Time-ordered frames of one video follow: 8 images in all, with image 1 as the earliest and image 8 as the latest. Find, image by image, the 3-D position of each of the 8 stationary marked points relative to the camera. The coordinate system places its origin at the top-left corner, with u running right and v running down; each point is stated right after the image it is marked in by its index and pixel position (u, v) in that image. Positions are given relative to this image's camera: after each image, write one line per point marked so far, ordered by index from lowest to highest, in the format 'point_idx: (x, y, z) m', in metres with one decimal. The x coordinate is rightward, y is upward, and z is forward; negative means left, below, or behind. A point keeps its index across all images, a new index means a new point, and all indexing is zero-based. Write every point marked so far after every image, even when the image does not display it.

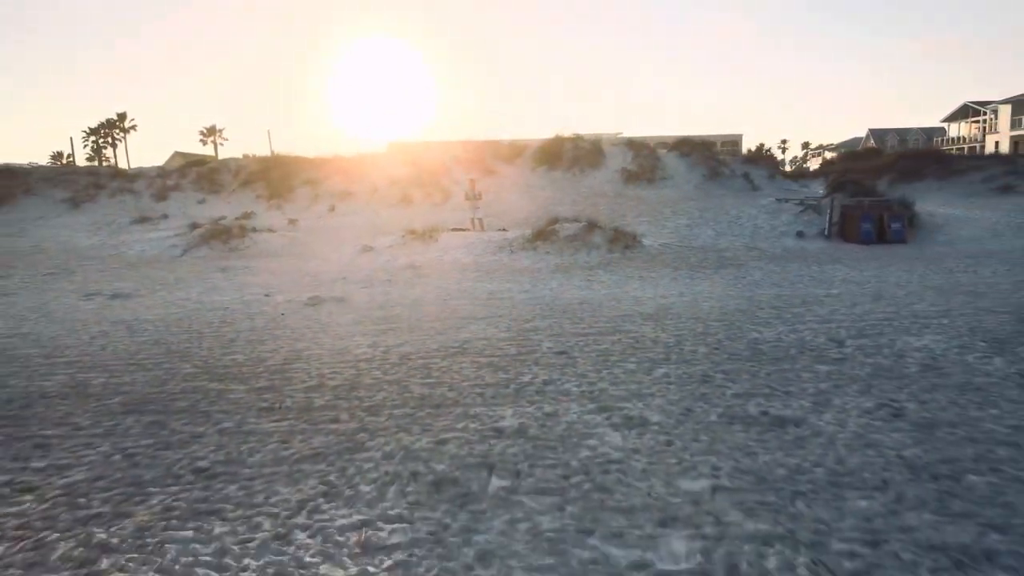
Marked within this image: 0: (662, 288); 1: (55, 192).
0: (+1.2, 0.0, +7.1) m
1: (-7.2, +1.5, +15.0) m
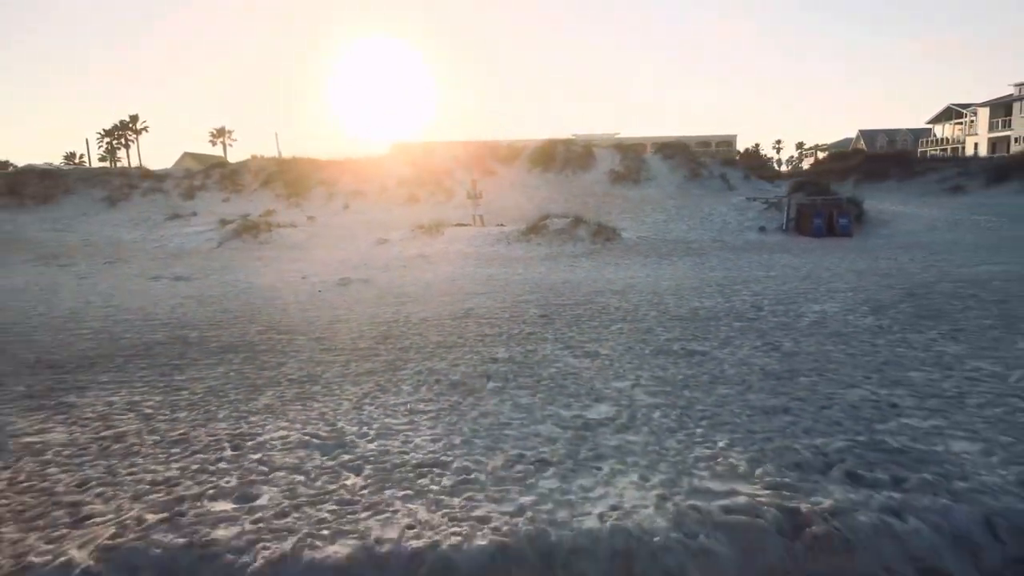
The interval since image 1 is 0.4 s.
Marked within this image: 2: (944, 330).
0: (+1.1, +0.2, +8.6) m
1: (-7.2, +1.7, +16.5) m
2: (+2.4, -0.2, +5.3) m
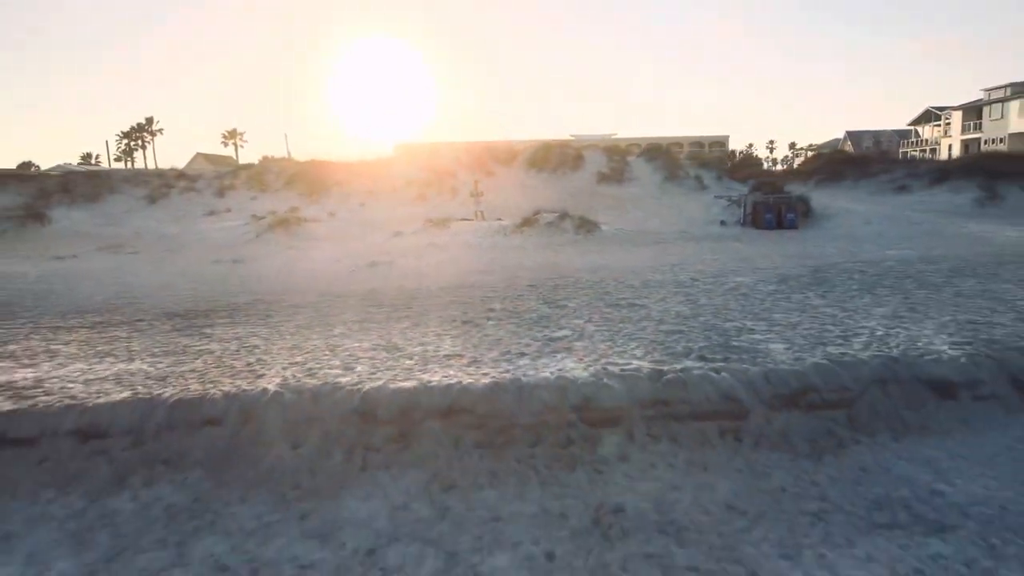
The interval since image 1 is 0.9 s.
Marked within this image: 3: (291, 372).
0: (+1.1, +0.4, +10.5) m
1: (-7.3, +1.9, +18.4) m
2: (+2.3, 0.0, +7.2) m
3: (-1.0, -0.4, +4.6) m
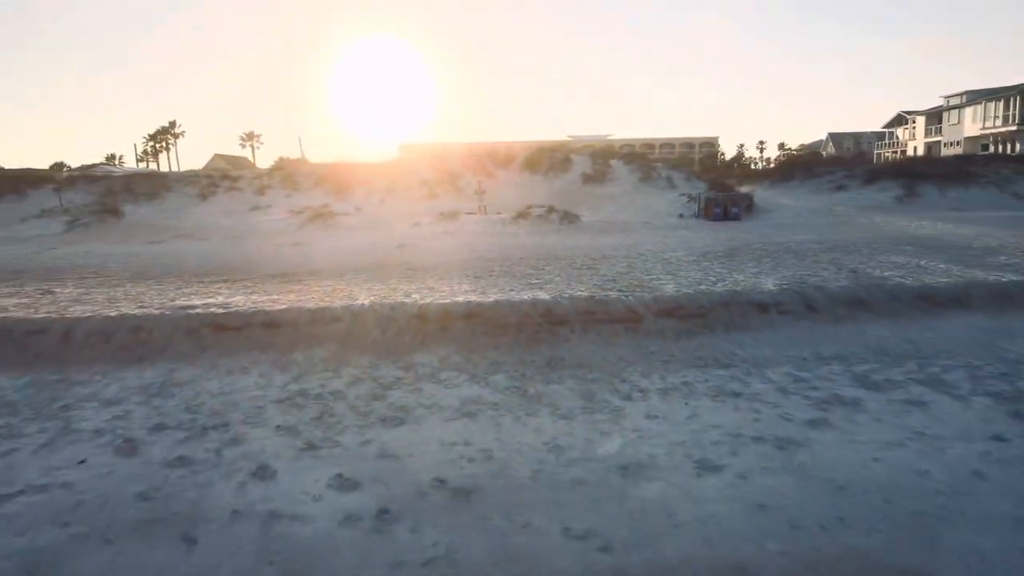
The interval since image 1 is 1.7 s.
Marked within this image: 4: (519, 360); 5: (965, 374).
0: (+1.0, +0.7, +13.6) m
1: (-7.3, +2.2, +21.5) m
2: (+2.3, +0.3, +10.3) m
3: (-1.1, -0.1, +7.7) m
4: (0.0, -0.5, +6.6) m
5: (+3.0, -0.5, +6.1) m
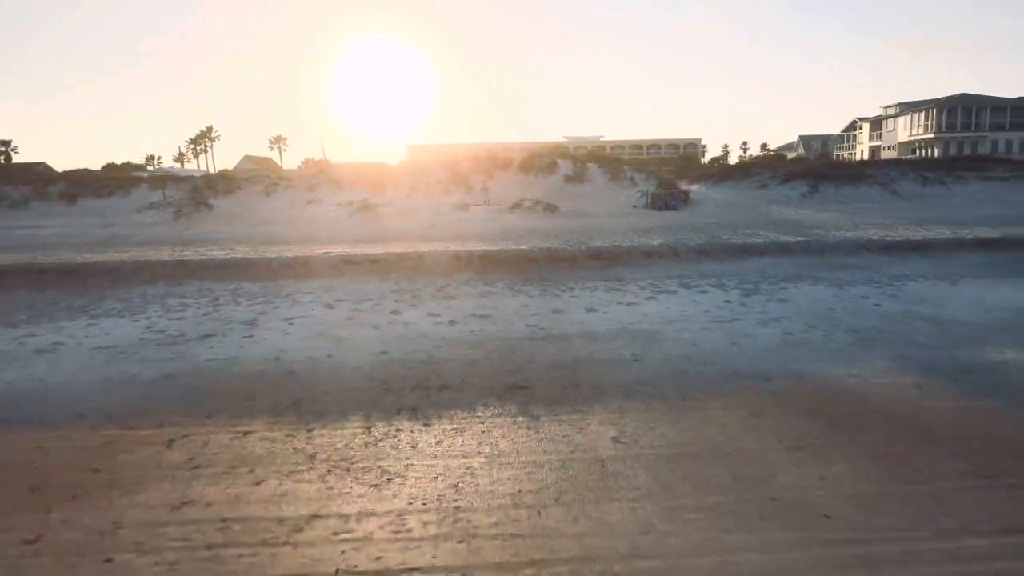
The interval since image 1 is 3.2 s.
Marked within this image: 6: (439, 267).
0: (+0.9, +1.3, +19.5) m
1: (-7.4, +2.9, +27.4) m
2: (+2.2, +0.9, +16.2) m
3: (-1.2, +0.5, +13.6) m
4: (0.0, +0.2, +12.4) m
5: (+2.9, +0.1, +12.0) m
6: (-1.0, +0.3, +12.9) m
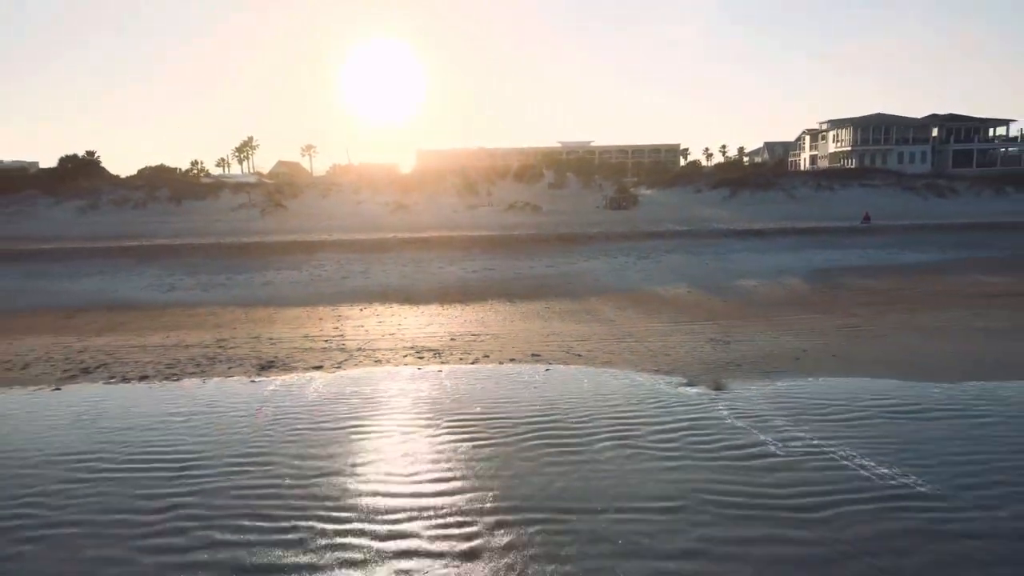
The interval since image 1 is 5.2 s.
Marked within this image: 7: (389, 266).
0: (+0.8, +2.0, +28.0) m
1: (-7.5, +3.6, +36.0) m
2: (+2.1, +1.6, +24.7) m
3: (-1.3, +1.2, +22.1) m
4: (-0.2, +0.8, +21.0) m
5: (+2.8, +0.8, +20.6) m
6: (-1.1, +1.0, +21.5) m
7: (-2.5, +0.4, +19.1) m
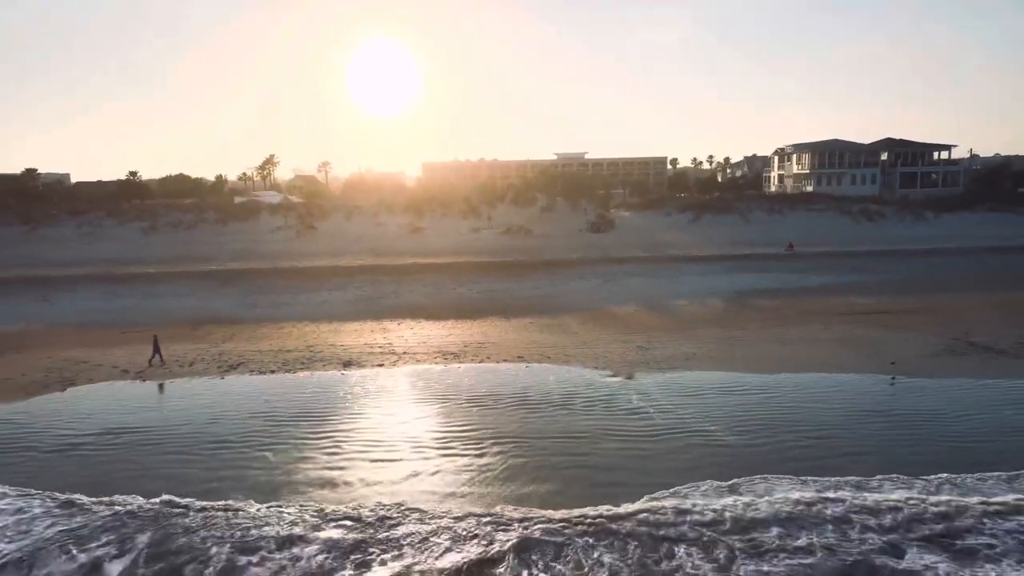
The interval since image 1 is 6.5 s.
0: (+0.7, +1.6, +33.9) m
1: (-7.7, +3.2, +41.8) m
2: (+2.0, +1.2, +30.6) m
3: (-1.4, +0.8, +28.0) m
4: (-0.3, +0.4, +26.8) m
5: (+2.7, +0.4, +26.4) m
6: (-1.2, +0.5, +27.3) m
7: (-2.6, 0.0, +25.0) m
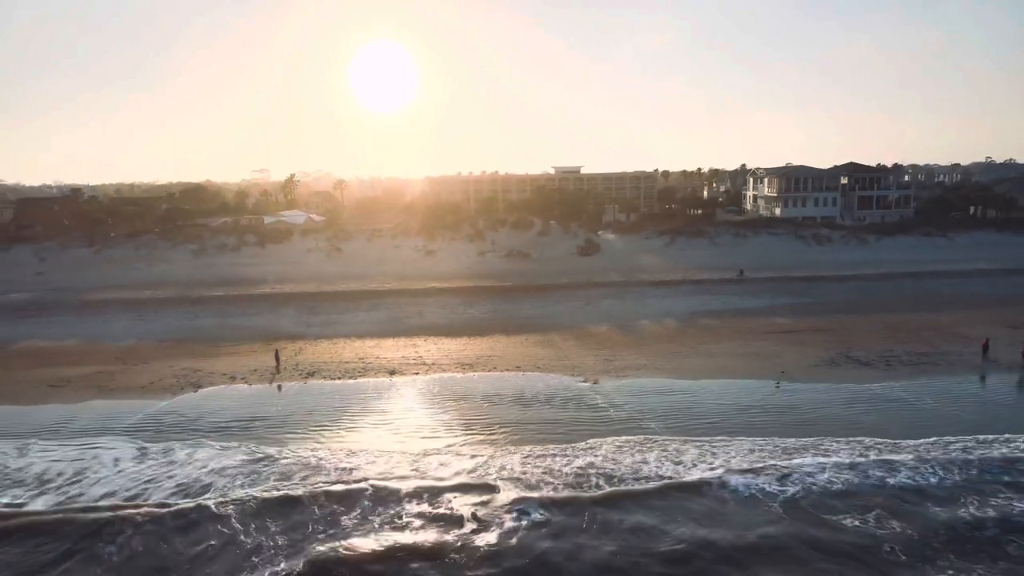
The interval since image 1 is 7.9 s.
0: (+0.7, +0.9, +40.1) m
1: (-7.7, +2.5, +48.0) m
2: (+2.0, +0.5, +36.8) m
3: (-1.4, +0.1, +34.2) m
4: (-0.3, -0.3, +33.0) m
5: (+2.7, -0.3, +32.6) m
6: (-1.2, -0.1, +33.5) m
7: (-2.6, -0.7, +31.2) m
